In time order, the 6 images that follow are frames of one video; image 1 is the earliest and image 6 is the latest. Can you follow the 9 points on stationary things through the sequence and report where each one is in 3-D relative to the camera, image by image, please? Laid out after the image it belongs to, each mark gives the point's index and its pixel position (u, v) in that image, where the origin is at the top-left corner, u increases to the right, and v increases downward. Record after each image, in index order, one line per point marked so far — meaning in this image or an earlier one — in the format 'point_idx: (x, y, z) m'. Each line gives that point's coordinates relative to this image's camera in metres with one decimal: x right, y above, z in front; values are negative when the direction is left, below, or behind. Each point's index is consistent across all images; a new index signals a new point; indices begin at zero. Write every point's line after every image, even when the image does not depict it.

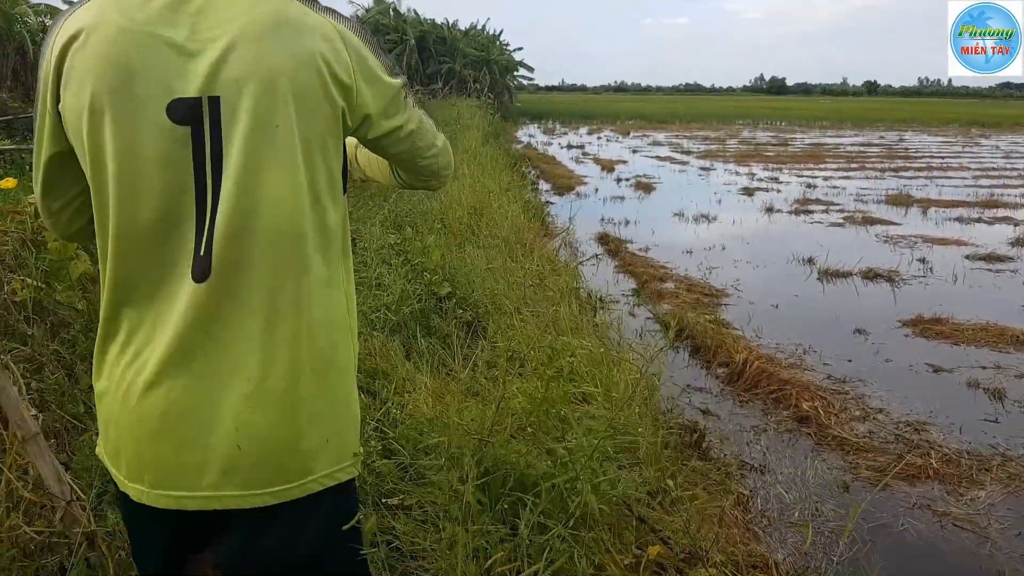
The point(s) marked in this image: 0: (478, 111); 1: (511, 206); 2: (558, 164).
0: (-0.8, +4.3, +19.3) m
1: (0.0, +0.8, +7.3) m
2: (+1.2, +3.0, +19.4) m
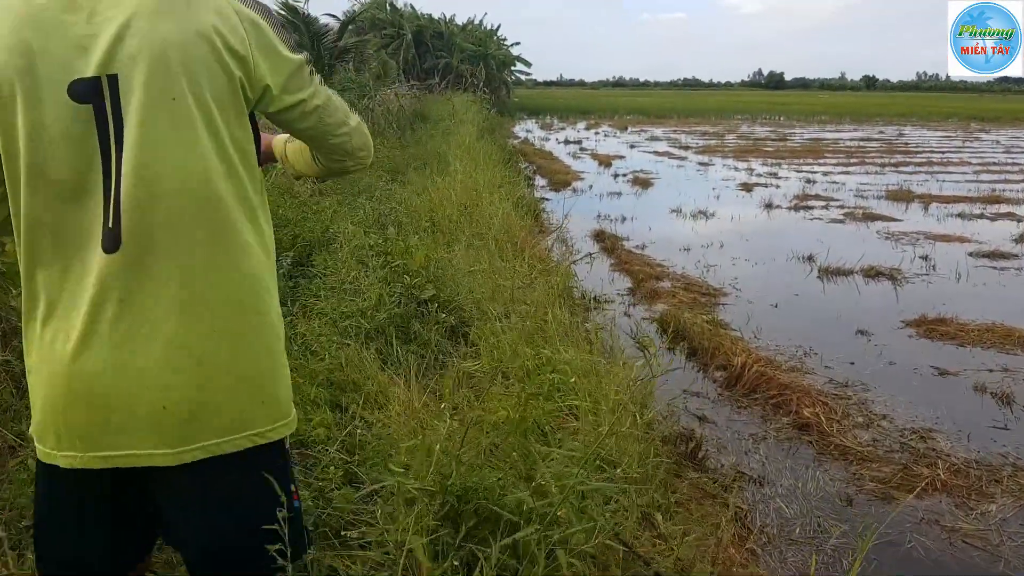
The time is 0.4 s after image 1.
0: (-0.9, +4.4, +19.1) m
1: (-0.1, +0.8, +7.1) m
2: (+1.1, +3.1, +19.2) m
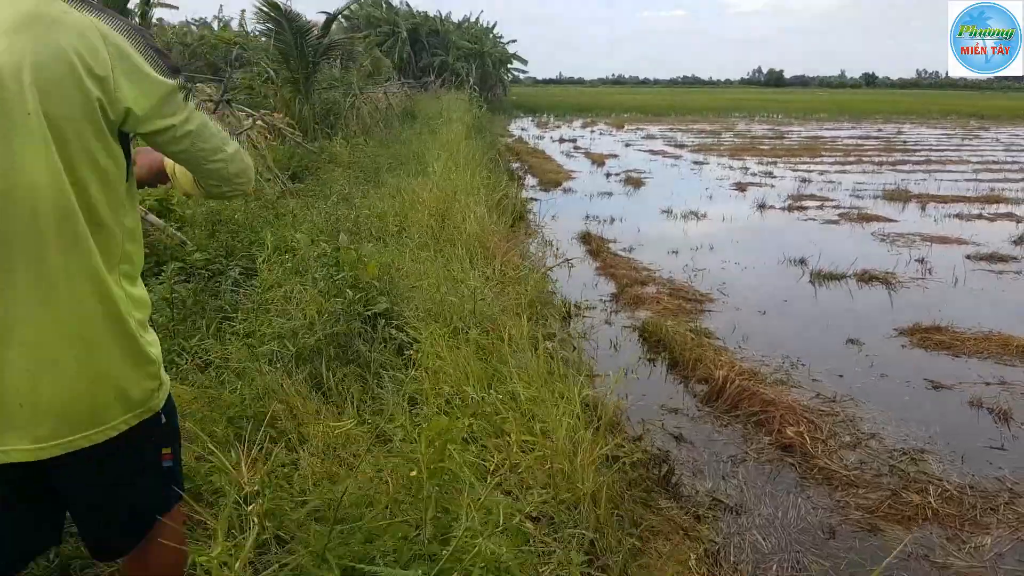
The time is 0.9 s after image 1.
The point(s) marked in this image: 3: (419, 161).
0: (-1.1, +4.3, +18.8) m
1: (-0.3, +0.7, +6.8) m
2: (+0.9, +3.1, +18.9) m
3: (-1.0, +1.3, +8.5) m
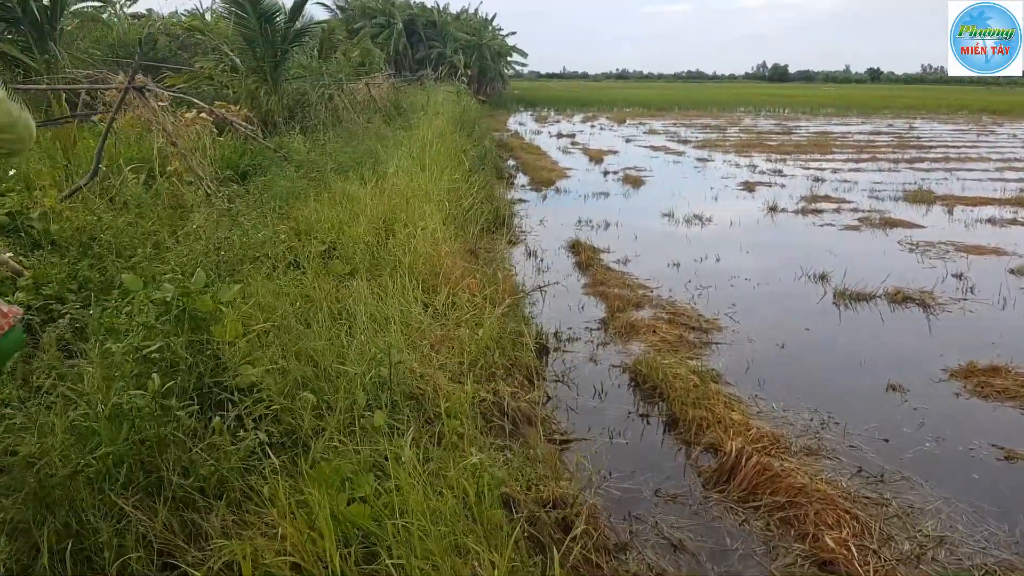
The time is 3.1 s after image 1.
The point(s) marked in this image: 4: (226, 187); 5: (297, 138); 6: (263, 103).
0: (-1.3, +4.2, +17.7) m
1: (-0.5, +0.5, +5.7) m
2: (+0.7, +3.0, +17.8) m
3: (-1.2, +1.2, +7.3) m
4: (-2.2, +0.8, +6.3) m
5: (-2.3, +1.6, +8.7) m
6: (-3.1, +2.3, +10.0) m
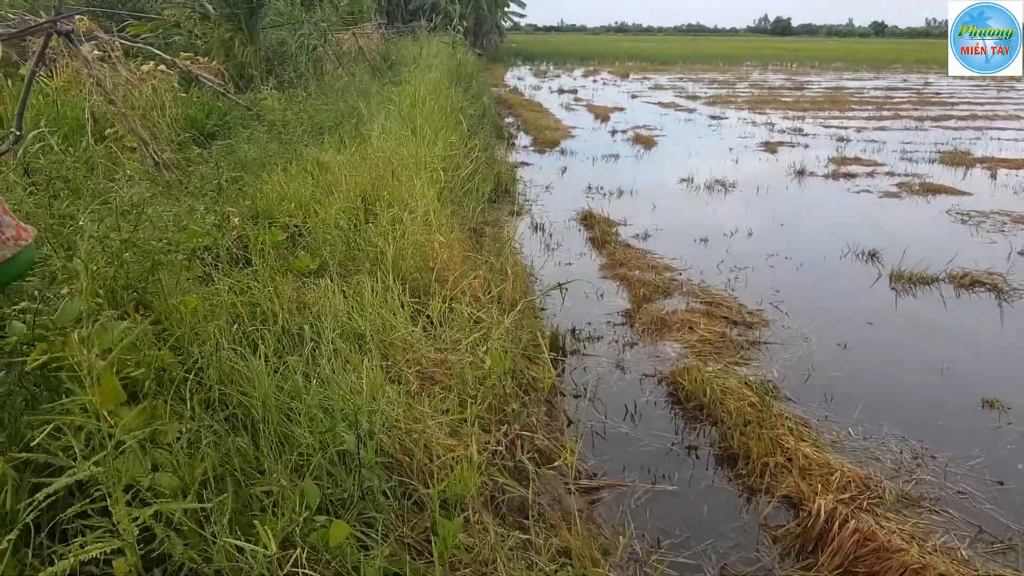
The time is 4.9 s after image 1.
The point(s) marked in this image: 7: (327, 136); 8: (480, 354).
0: (-1.3, +4.9, +16.5) m
1: (-0.4, +0.6, +4.8) m
2: (+0.7, +3.7, +16.7) m
3: (-1.2, +1.3, +6.3) m
4: (-2.2, +0.9, +5.3) m
5: (-2.3, +1.9, +7.7) m
6: (-3.1, +2.6, +8.9) m
7: (-1.3, +1.1, +5.8) m
8: (-0.1, -0.2, +3.0) m
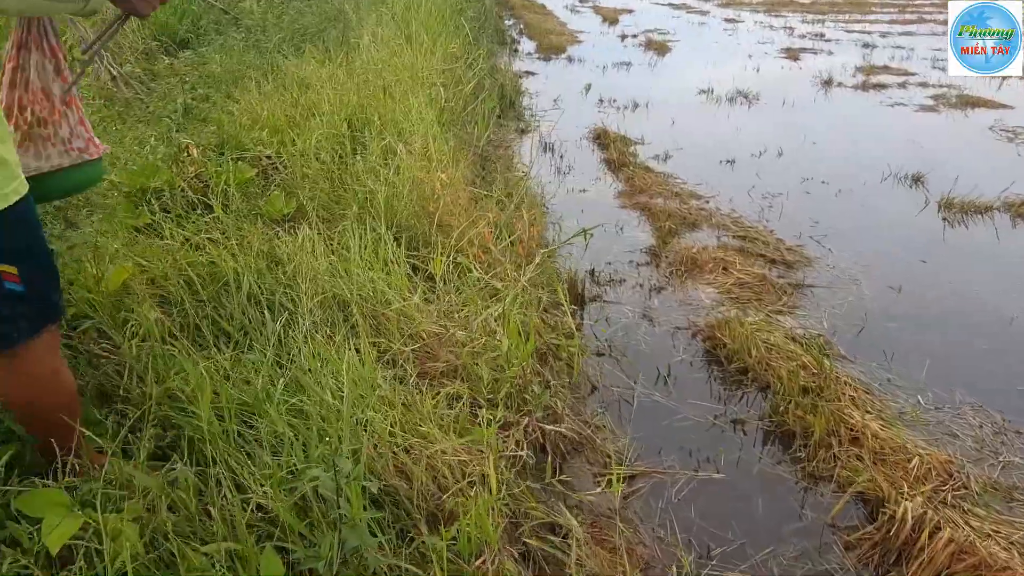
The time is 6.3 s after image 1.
0: (-1.2, +6.6, +15.3) m
1: (-0.4, +0.9, +4.1) m
2: (+0.7, +5.4, +15.6) m
3: (-1.1, +1.8, +5.6) m
4: (-2.1, +1.3, +4.6) m
5: (-2.3, +2.5, +6.9) m
6: (-3.0, +3.4, +8.0) m
7: (-1.3, +1.6, +5.1) m
8: (0.0, -0.1, +2.5) m
